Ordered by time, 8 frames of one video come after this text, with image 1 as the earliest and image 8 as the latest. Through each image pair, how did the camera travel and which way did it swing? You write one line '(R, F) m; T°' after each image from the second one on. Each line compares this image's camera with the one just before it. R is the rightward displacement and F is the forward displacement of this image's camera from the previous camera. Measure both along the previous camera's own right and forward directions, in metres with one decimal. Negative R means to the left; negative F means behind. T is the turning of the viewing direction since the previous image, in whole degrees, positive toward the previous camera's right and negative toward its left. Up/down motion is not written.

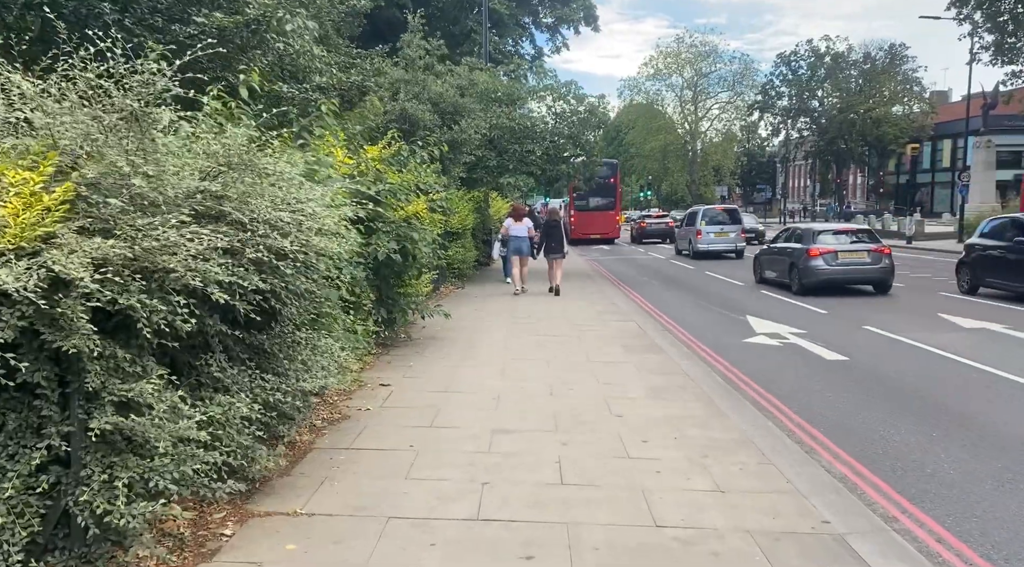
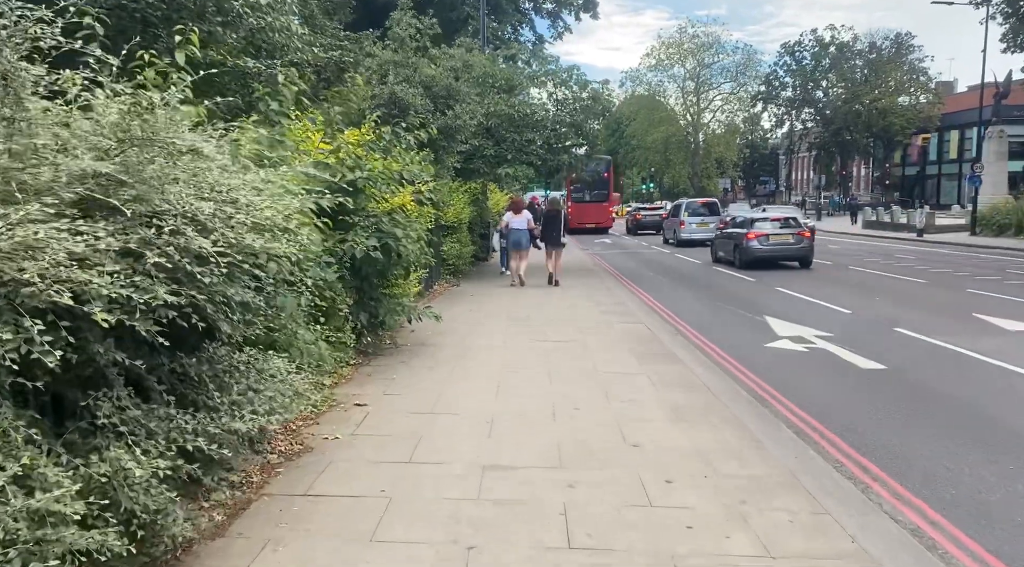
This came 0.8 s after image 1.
(0.0, +1.0) m; 0°
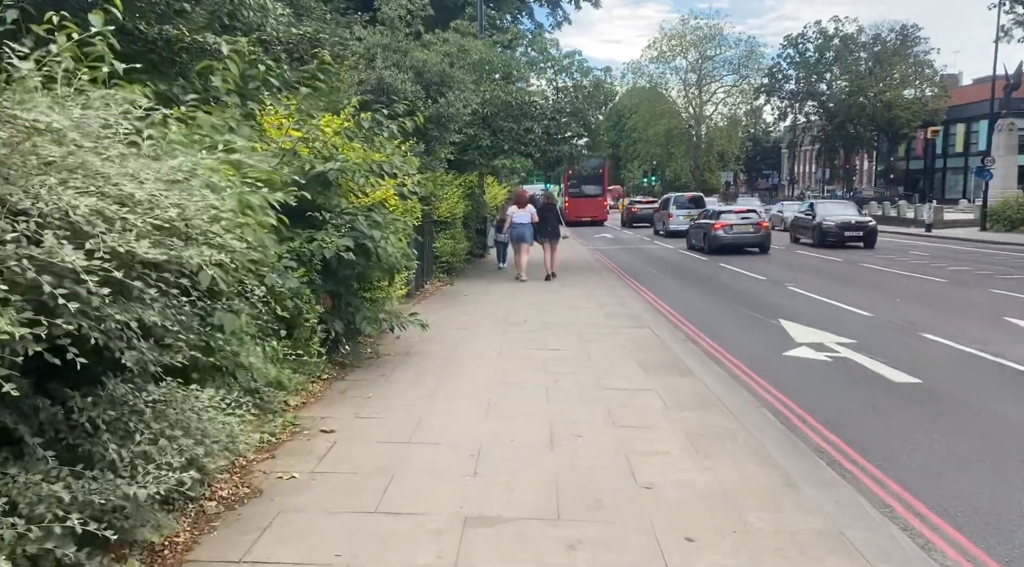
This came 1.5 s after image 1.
(+0.1, +0.9) m; 0°
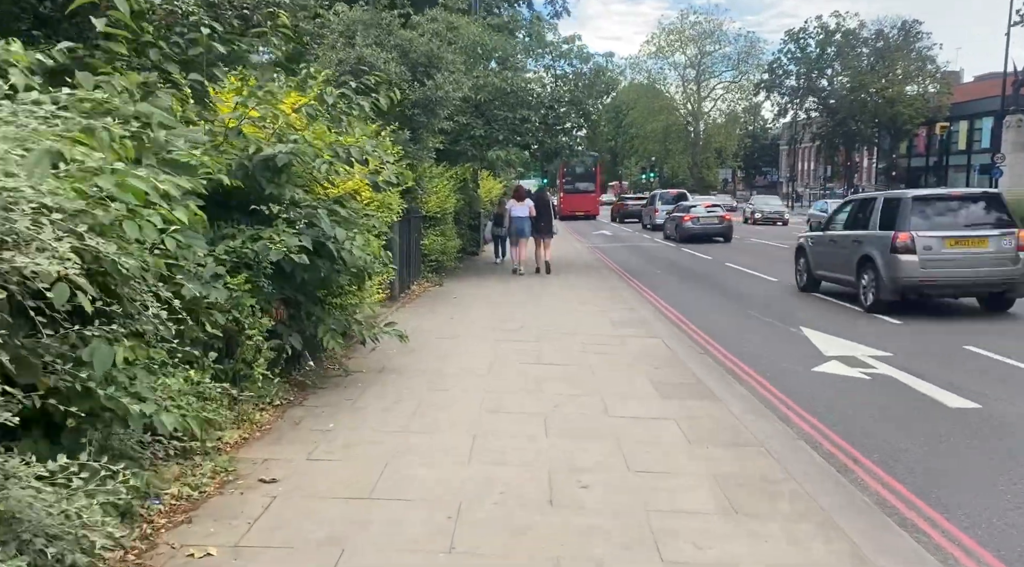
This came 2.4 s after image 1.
(0.0, +1.1) m; 0°
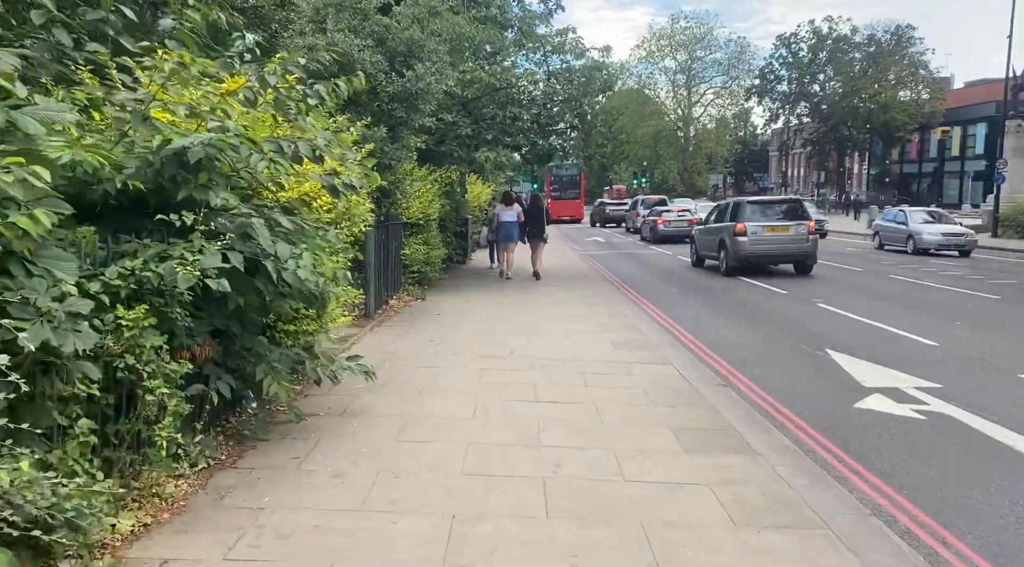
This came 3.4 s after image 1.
(0.0, +1.2) m; +1°
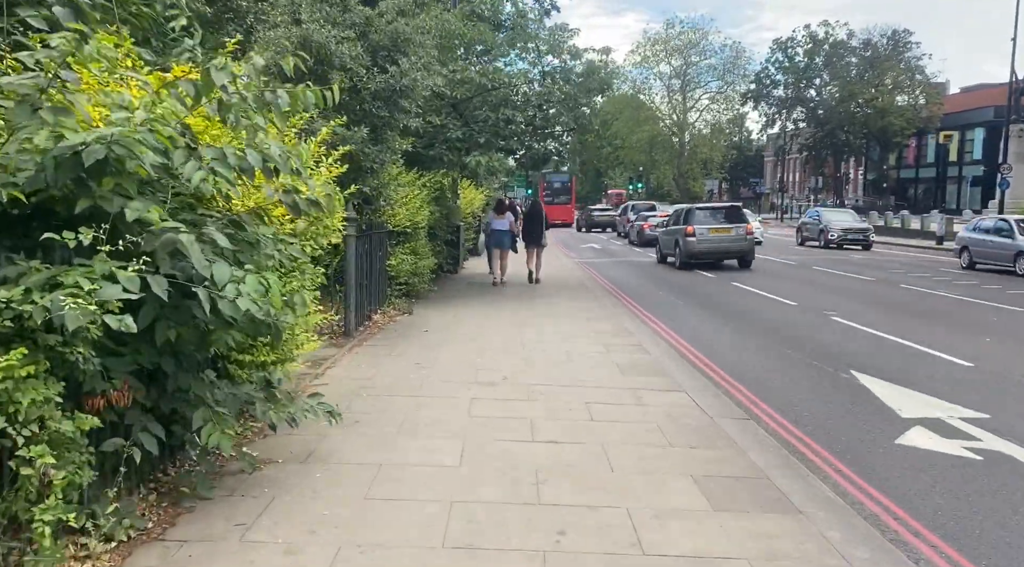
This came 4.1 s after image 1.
(0.0, +0.8) m; 0°
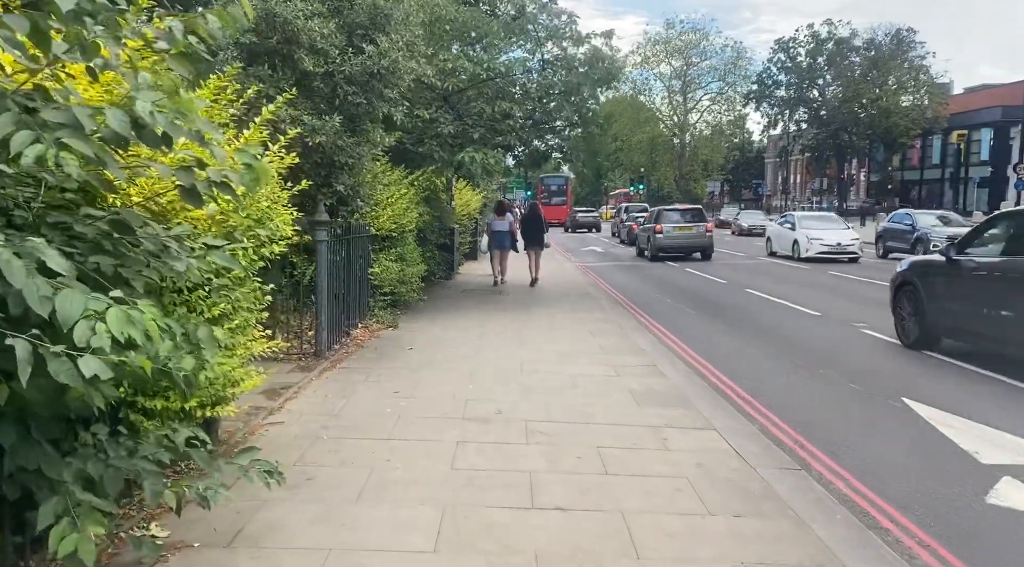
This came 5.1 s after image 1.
(0.0, +1.2) m; 0°
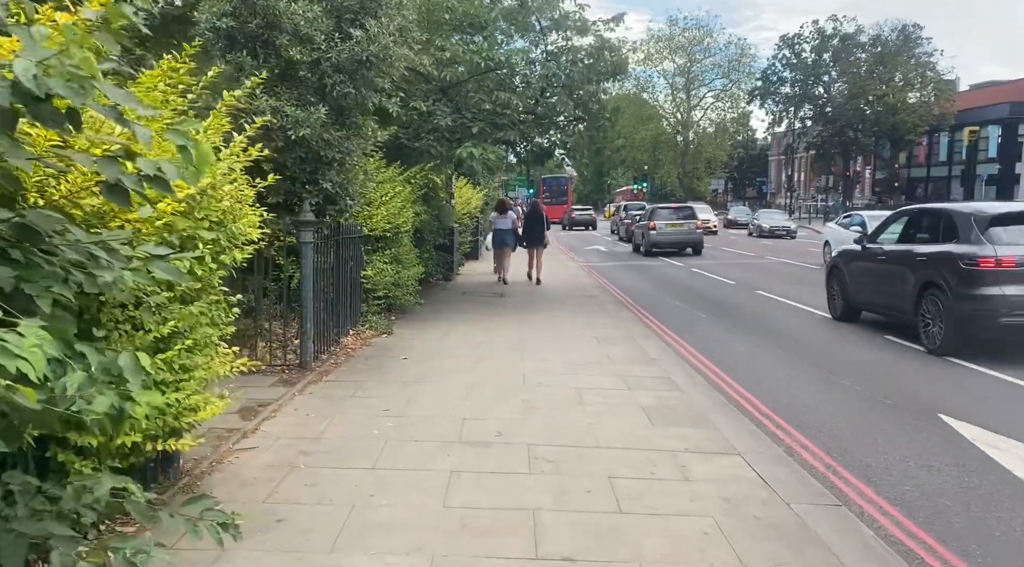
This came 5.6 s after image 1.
(0.0, +0.6) m; 0°
